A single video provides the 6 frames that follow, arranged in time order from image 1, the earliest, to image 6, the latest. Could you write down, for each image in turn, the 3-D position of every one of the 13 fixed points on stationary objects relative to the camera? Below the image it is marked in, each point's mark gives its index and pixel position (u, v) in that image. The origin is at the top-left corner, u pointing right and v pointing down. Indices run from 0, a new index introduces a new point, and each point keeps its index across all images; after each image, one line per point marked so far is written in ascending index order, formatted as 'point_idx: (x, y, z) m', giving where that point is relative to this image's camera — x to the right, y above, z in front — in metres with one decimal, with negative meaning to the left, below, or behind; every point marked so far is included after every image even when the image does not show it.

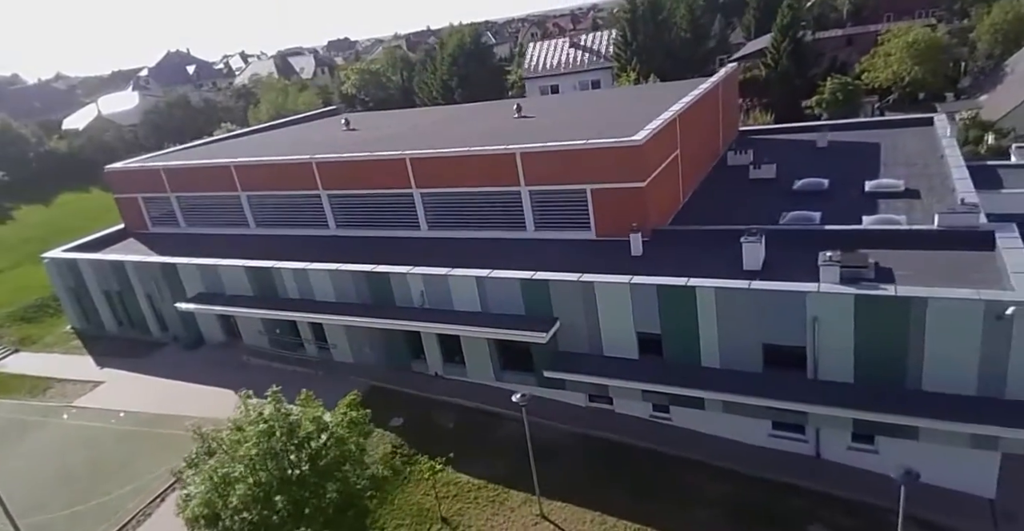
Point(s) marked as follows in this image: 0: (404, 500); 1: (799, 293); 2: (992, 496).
0: (-2.7, -6.5, +17.9) m
1: (+7.3, -0.7, +16.0) m
2: (+11.9, -5.7, +15.9) m
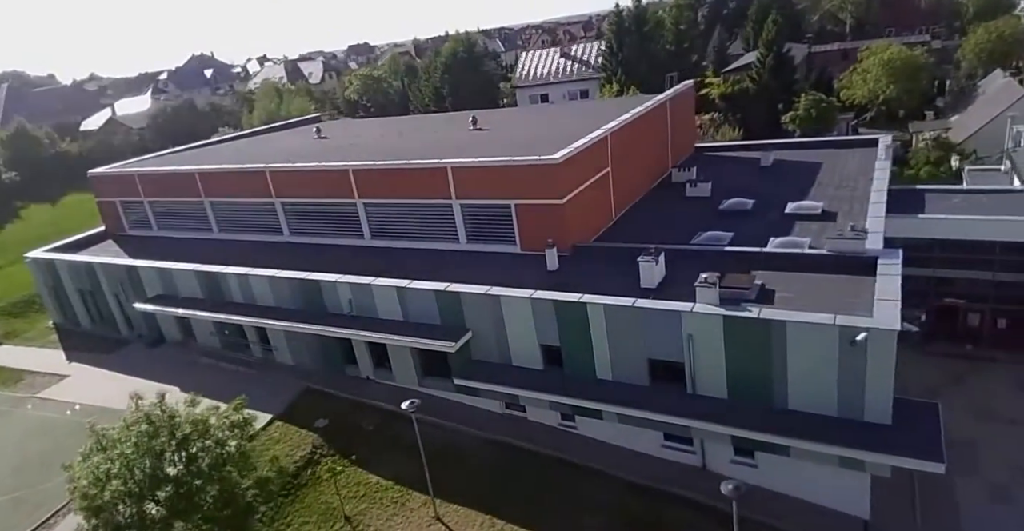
0: (-5.7, -6.8, +18.9) m
1: (+4.3, -1.2, +16.7) m
2: (+8.8, -6.3, +16.3) m
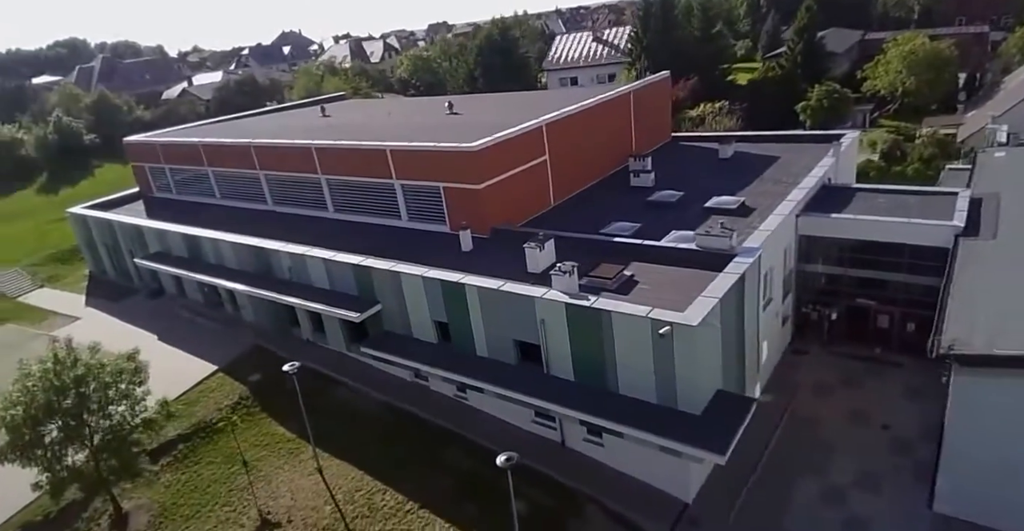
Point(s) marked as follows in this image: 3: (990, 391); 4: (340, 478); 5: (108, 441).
0: (-9.5, -5.8, +21.4) m
1: (+0.5, -0.9, +17.8) m
2: (+4.6, -6.2, +17.0) m
3: (+10.5, -2.6, +14.1) m
4: (-5.1, -6.3, +19.3) m
5: (-10.6, -4.6, +17.0) m
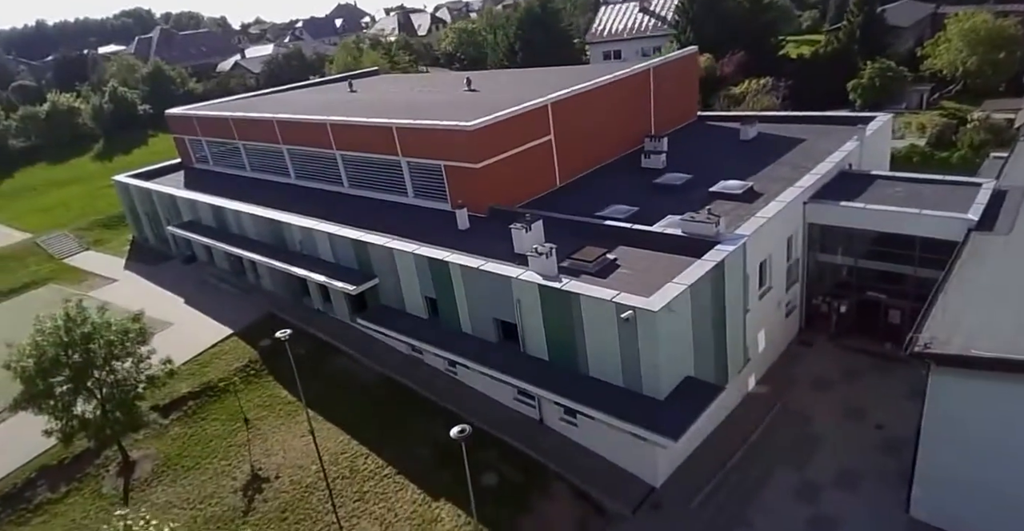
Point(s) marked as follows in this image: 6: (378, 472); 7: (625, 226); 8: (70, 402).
0: (-9.9, -4.8, +22.6) m
1: (-0.1, -0.3, +18.0) m
2: (+3.8, -5.8, +17.1) m
3: (+9.5, -2.6, +13.5) m
4: (-5.8, -5.5, +20.2) m
5: (-11.3, -3.6, +18.3) m
6: (-3.8, -5.9, +18.5) m
7: (+3.5, +1.2, +20.1) m
8: (-12.2, -3.8, +17.8) m
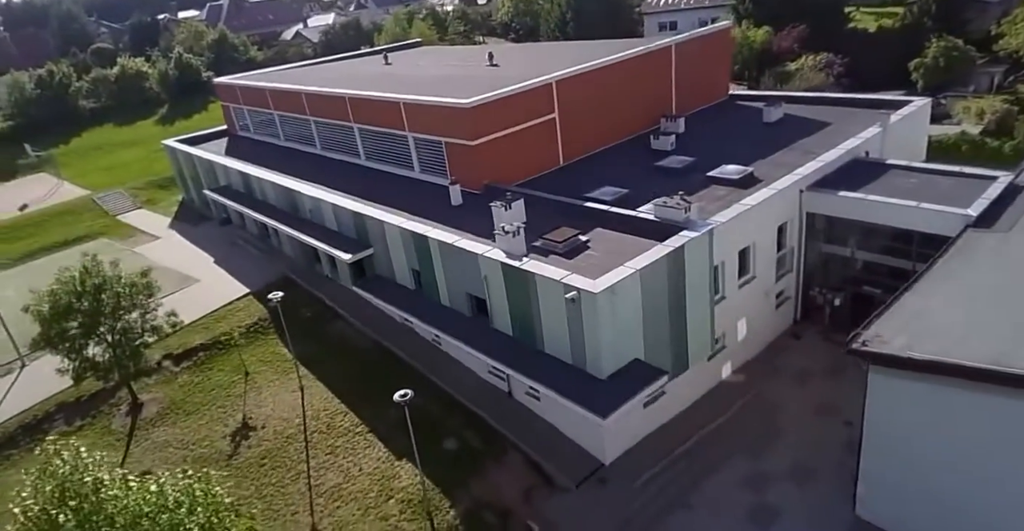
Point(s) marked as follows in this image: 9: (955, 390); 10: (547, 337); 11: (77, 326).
0: (-10.4, -3.4, +24.3) m
1: (-1.0, +0.4, +18.5) m
2: (+2.5, -5.3, +17.4) m
3: (+8.0, -2.6, +13.1) m
4: (-6.6, -4.4, +21.5) m
5: (-12.3, -2.4, +20.1) m
6: (-4.9, -5.0, +19.6) m
7: (+2.9, +1.8, +20.1) m
8: (-13.2, -2.4, +19.7) m
9: (+8.4, -2.3, +12.2) m
10: (+1.0, -1.9, +17.1) m
11: (-13.3, -1.8, +19.7) m
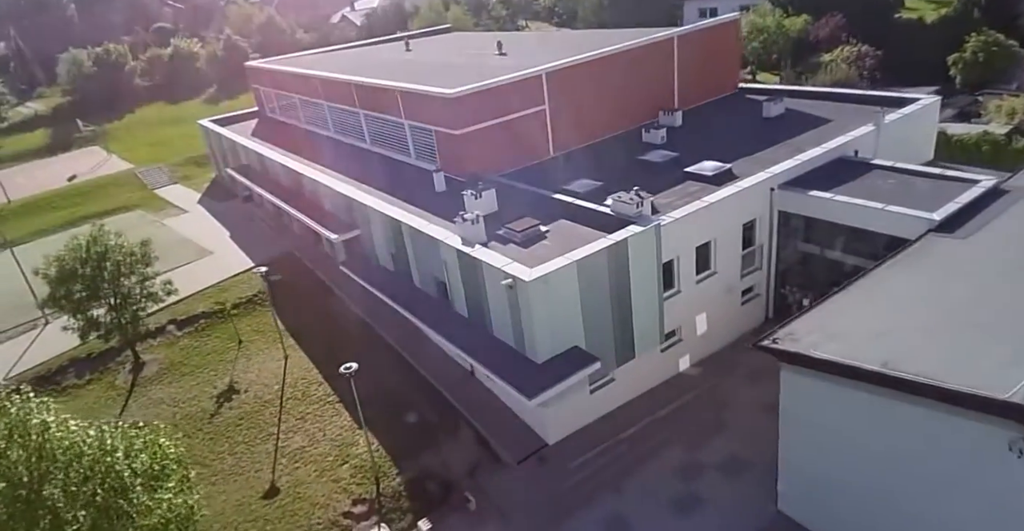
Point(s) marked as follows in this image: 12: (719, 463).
0: (-11.2, -2.4, +26.1) m
1: (-2.2, +0.8, +19.4) m
2: (+1.0, -5.0, +18.2) m
3: (+6.2, -2.6, +13.3) m
4: (-7.7, -3.6, +23.0) m
5: (-13.4, -1.4, +22.0) m
6: (-6.1, -4.4, +21.0) m
7: (+2.0, +2.2, +20.7) m
8: (-14.3, -1.4, +21.7) m
9: (+6.6, -2.4, +12.4) m
10: (-0.4, -1.5, +17.9) m
11: (-14.4, -0.8, +21.7) m
12: (+5.5, -5.2, +17.1) m
